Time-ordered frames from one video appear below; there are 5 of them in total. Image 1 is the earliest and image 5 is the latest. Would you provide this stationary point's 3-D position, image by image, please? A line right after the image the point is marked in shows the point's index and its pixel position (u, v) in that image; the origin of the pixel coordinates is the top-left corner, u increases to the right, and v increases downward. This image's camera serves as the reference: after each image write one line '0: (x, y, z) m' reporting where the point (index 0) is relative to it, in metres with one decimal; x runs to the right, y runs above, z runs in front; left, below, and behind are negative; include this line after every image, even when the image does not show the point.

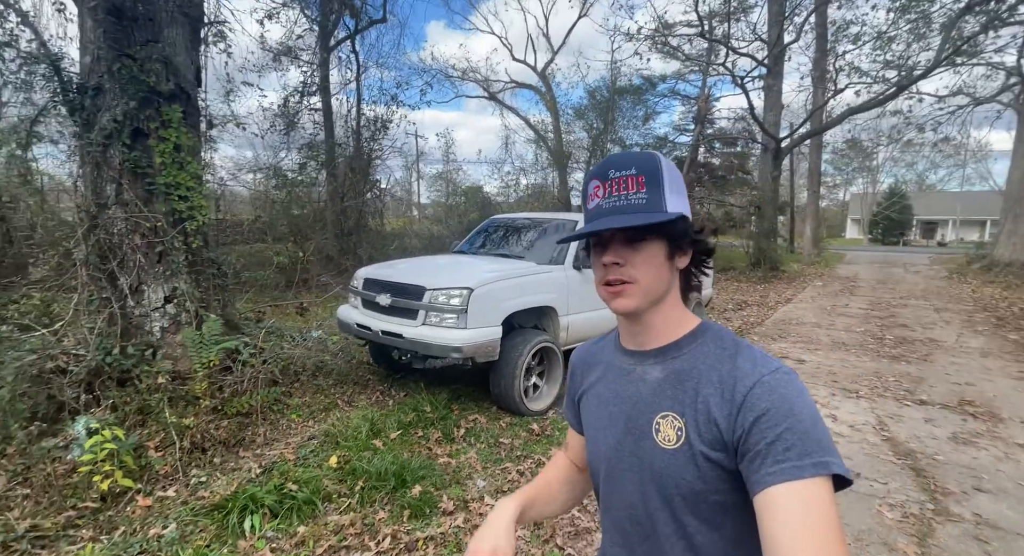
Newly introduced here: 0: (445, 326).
0: (-0.6, -0.5, +4.3) m
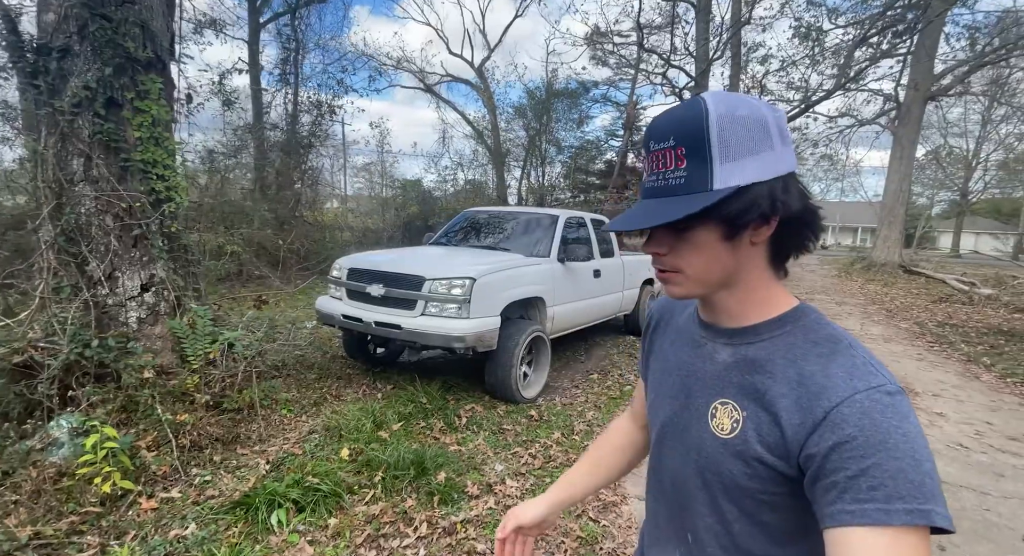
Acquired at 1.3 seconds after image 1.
0: (-0.6, -0.4, +4.4) m
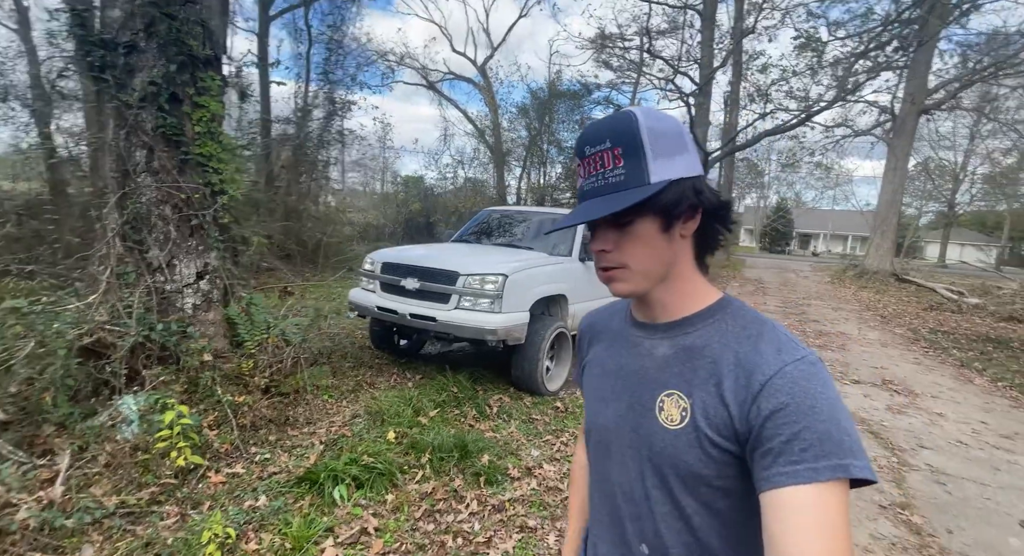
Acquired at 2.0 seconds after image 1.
0: (-0.3, -0.3, +4.6) m
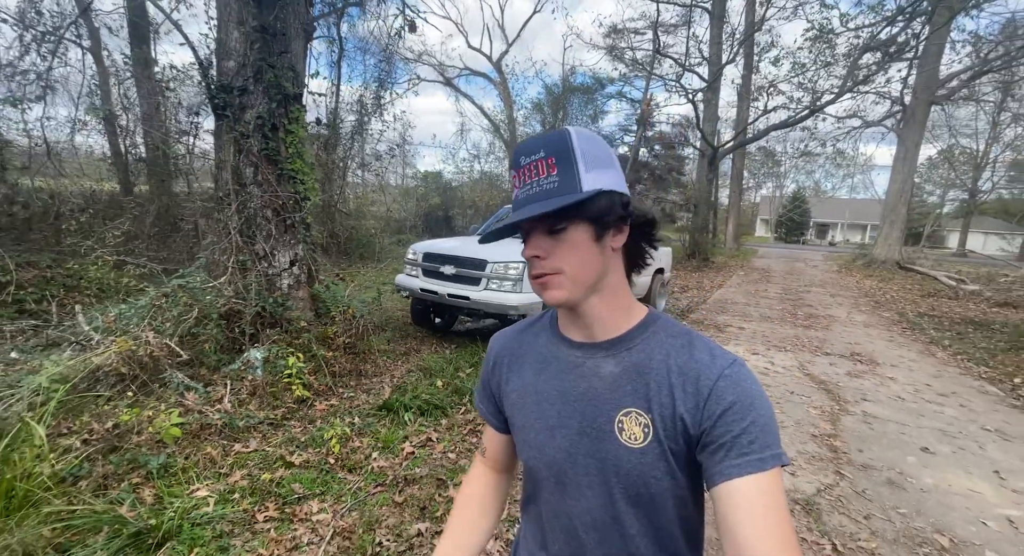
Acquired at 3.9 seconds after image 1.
0: (-0.1, -0.1, +5.7) m
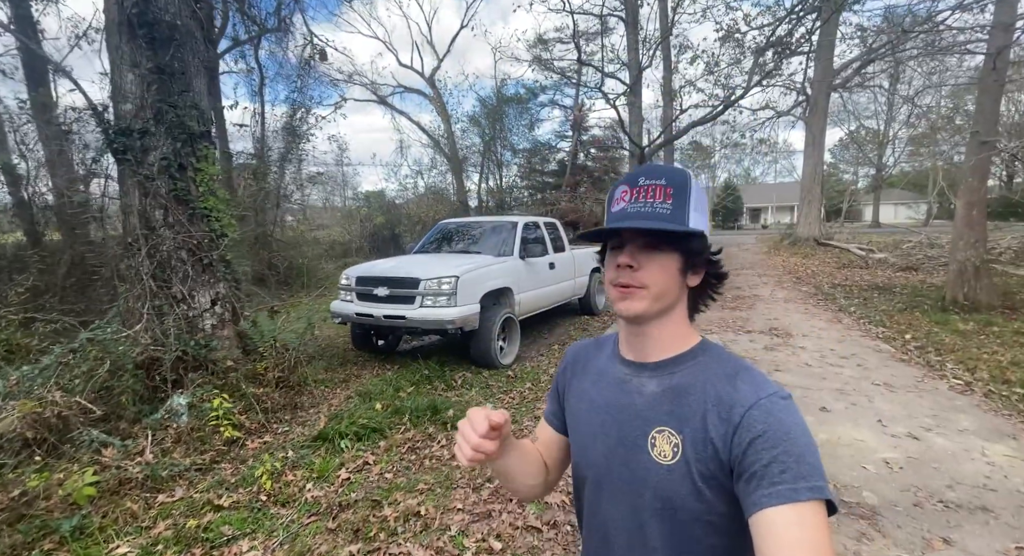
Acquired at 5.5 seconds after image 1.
0: (-0.9, -0.4, +5.8) m
